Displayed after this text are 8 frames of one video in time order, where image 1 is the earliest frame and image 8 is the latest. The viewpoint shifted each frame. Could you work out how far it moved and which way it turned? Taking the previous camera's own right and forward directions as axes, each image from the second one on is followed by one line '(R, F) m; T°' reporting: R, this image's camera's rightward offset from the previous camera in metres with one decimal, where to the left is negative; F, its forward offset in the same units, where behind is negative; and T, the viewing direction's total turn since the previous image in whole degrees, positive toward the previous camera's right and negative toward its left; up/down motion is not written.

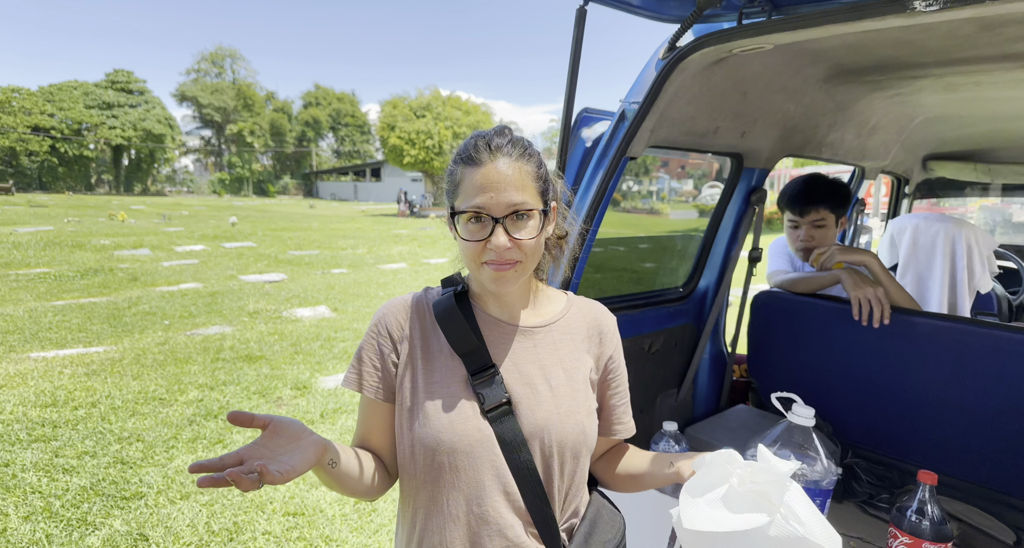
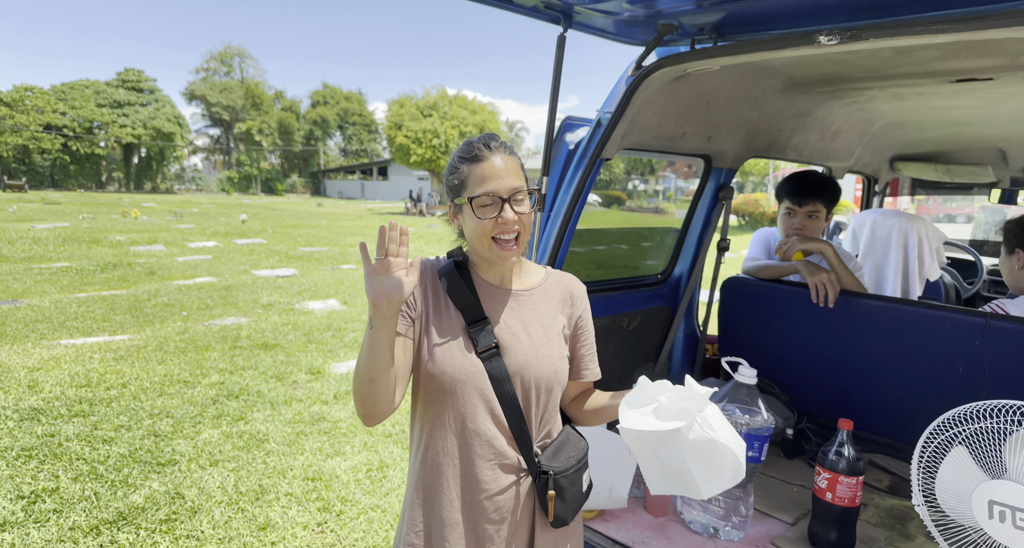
(0.0, -0.3) m; -1°
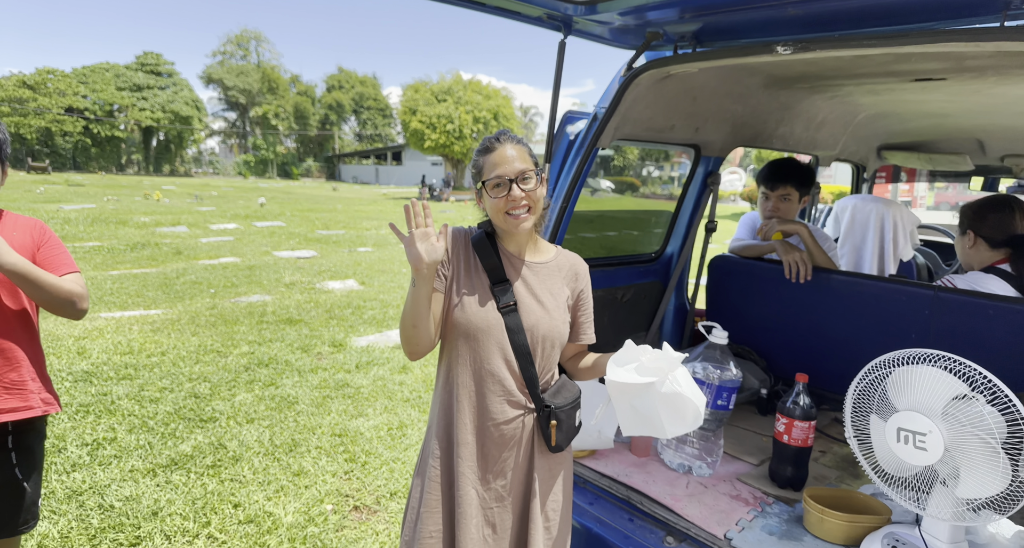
(0.0, -0.3) m; -1°
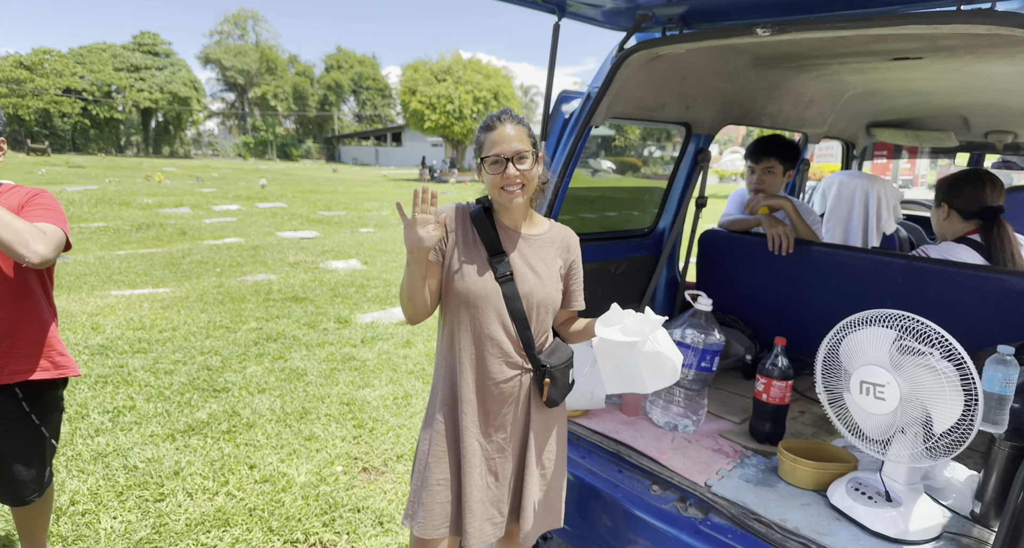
(0.0, -0.2) m; 0°
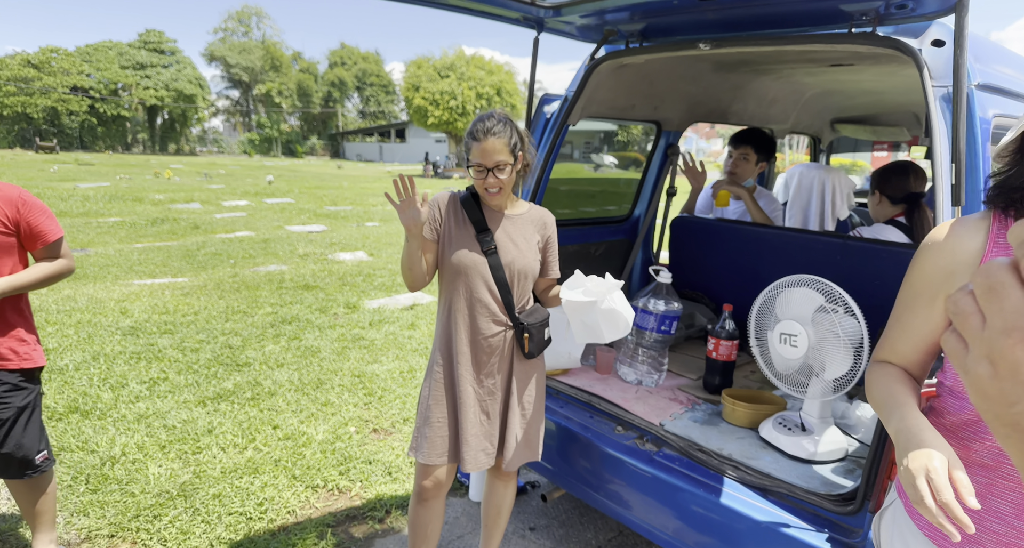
(+0.1, -0.4) m; 0°
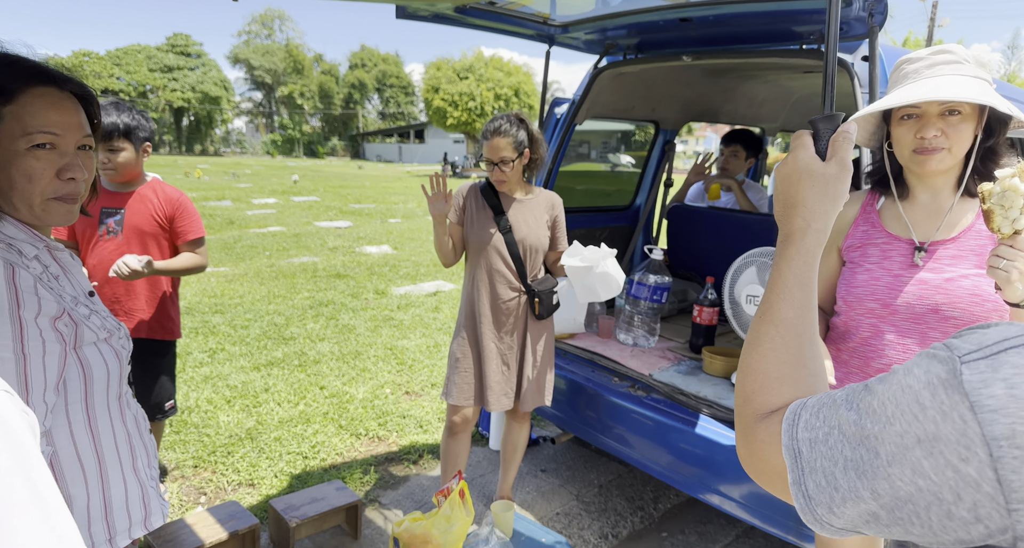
(0.0, -0.5) m; -2°
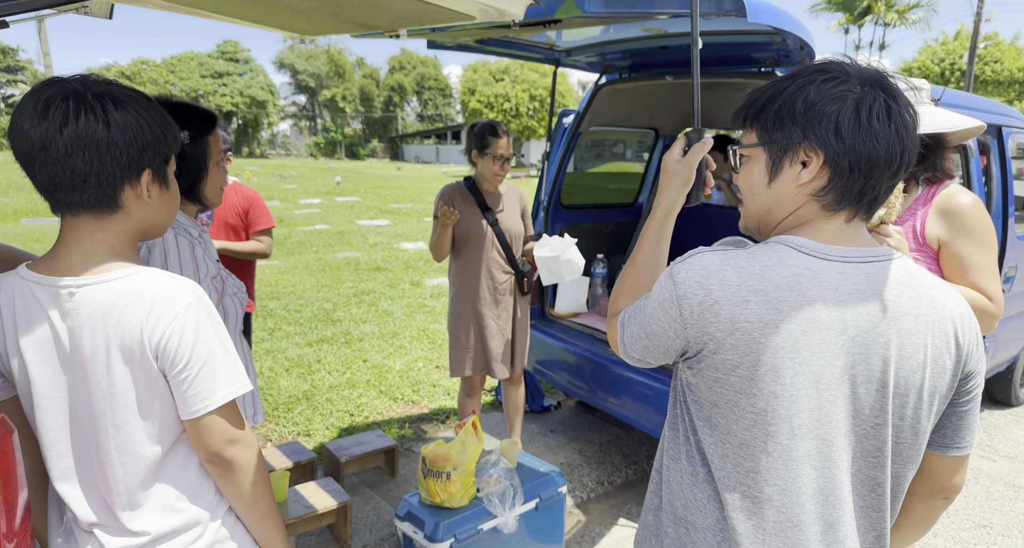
(+0.2, -0.6) m; -3°
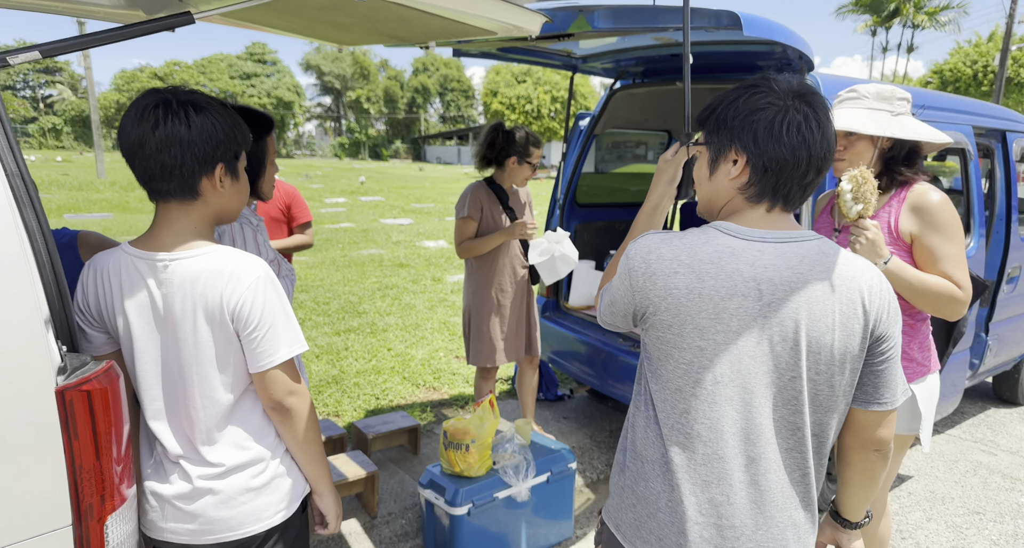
(0.0, -0.3) m; -2°
